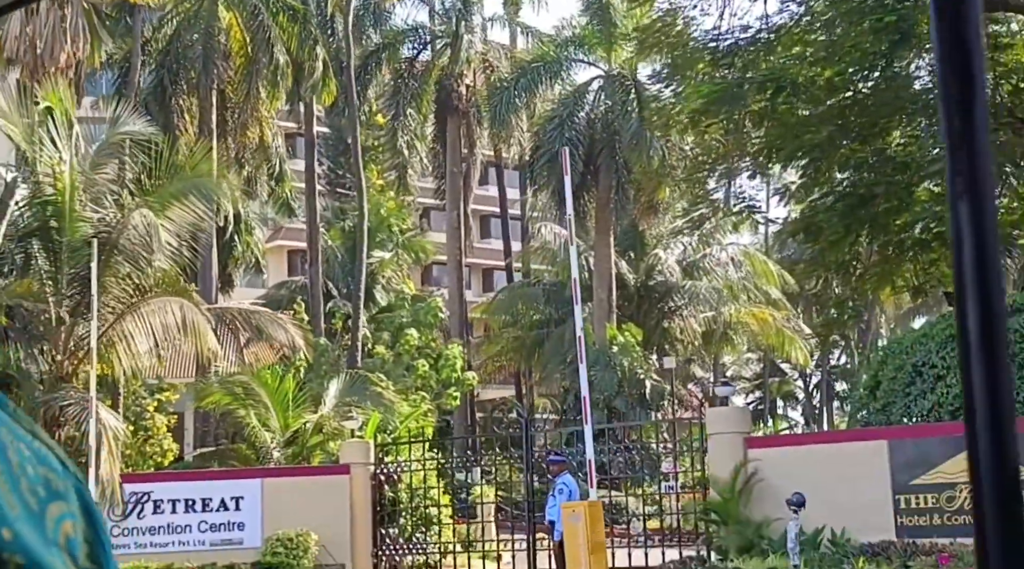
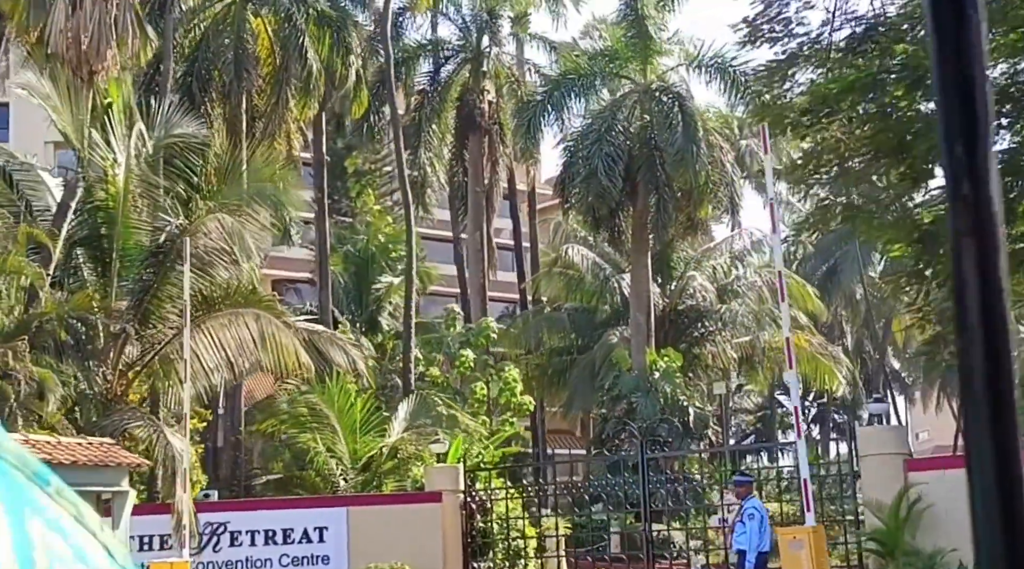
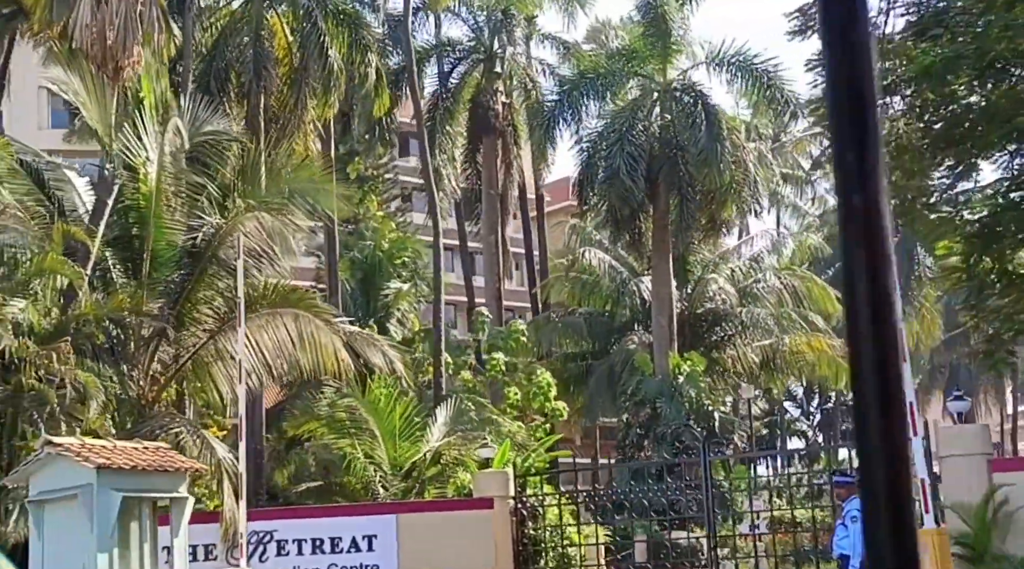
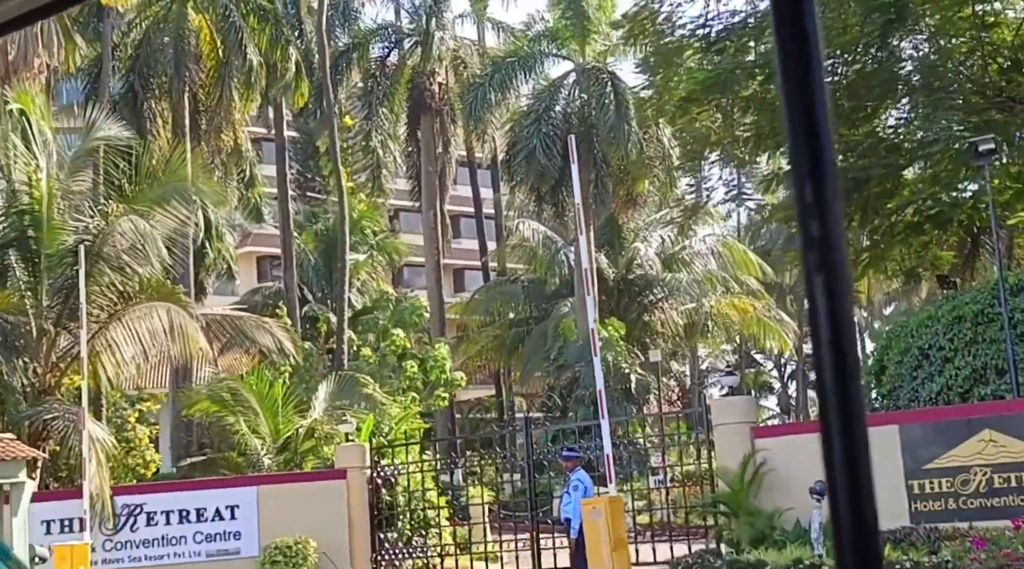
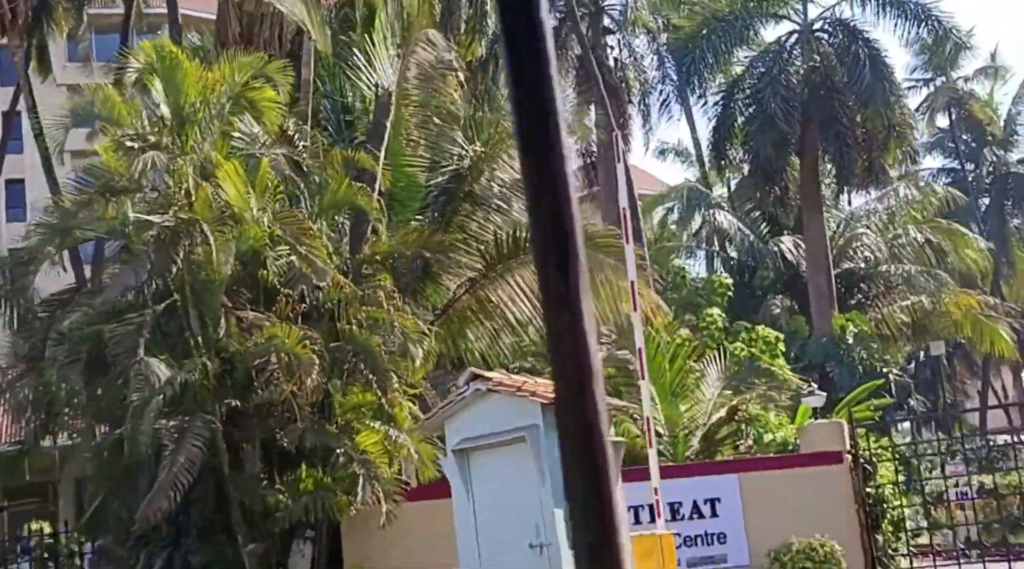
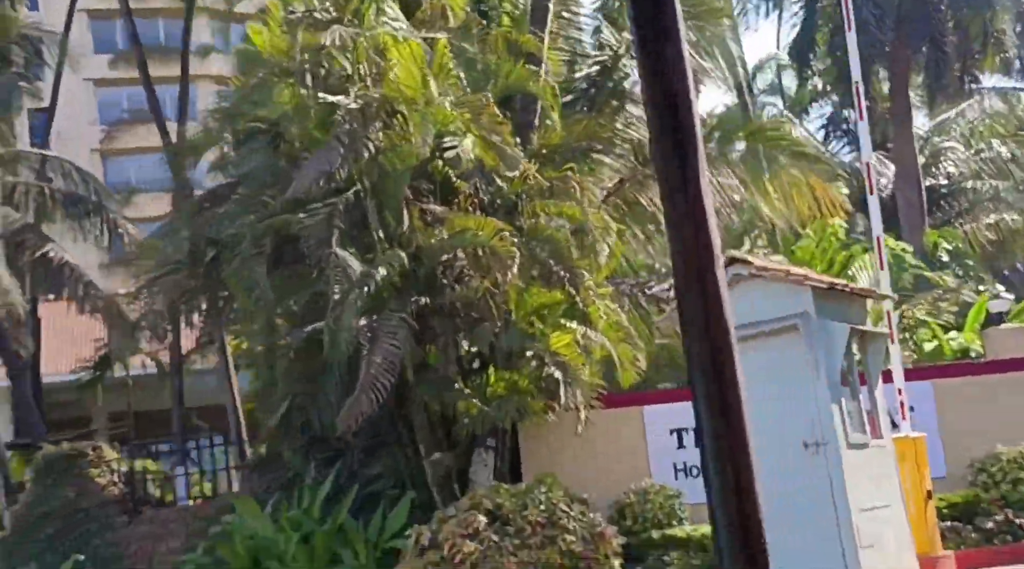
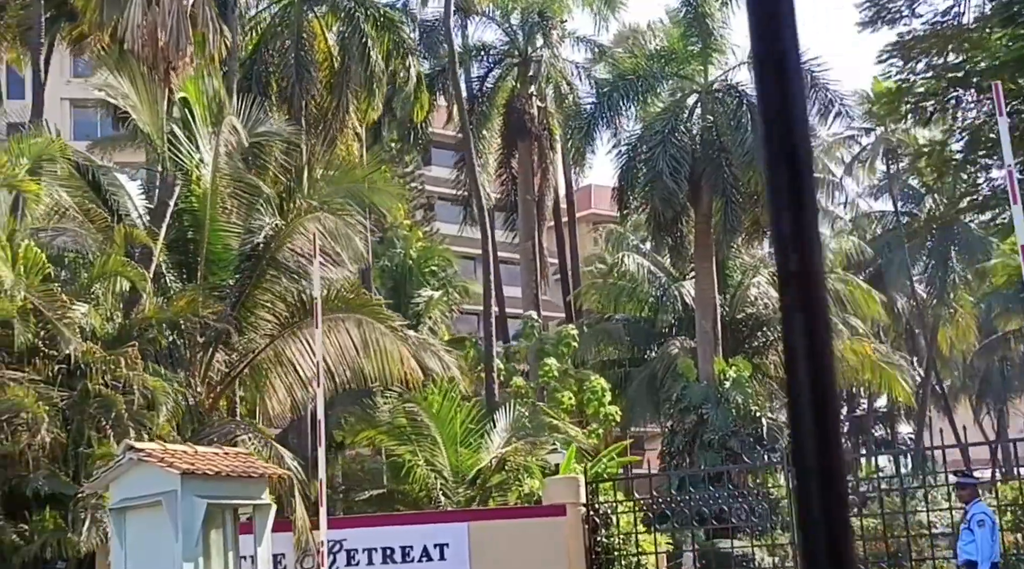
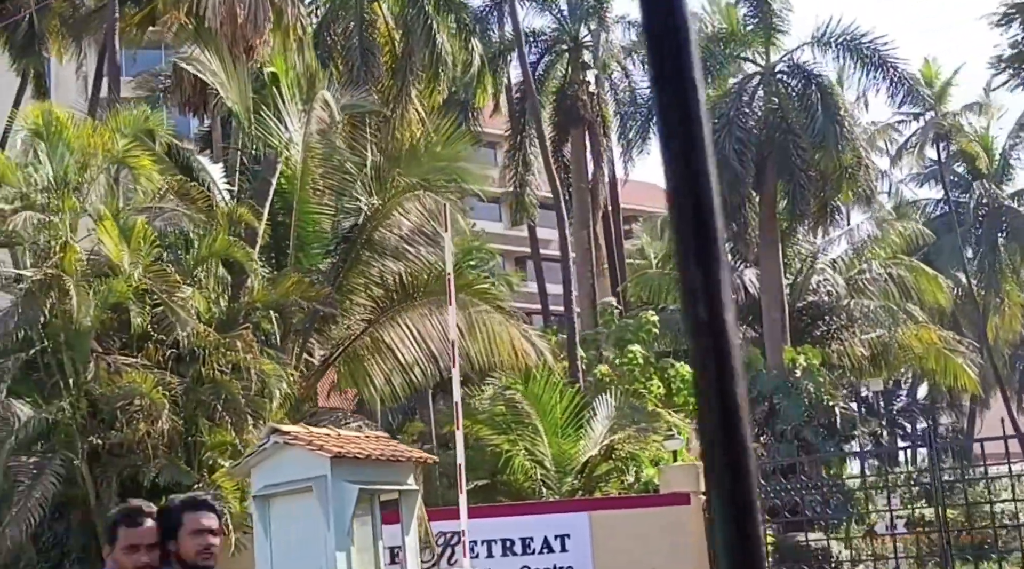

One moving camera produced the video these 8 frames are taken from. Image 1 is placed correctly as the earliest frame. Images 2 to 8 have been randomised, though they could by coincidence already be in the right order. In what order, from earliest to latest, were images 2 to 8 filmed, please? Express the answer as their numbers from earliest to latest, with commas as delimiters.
4, 2, 3, 7, 8, 5, 6
